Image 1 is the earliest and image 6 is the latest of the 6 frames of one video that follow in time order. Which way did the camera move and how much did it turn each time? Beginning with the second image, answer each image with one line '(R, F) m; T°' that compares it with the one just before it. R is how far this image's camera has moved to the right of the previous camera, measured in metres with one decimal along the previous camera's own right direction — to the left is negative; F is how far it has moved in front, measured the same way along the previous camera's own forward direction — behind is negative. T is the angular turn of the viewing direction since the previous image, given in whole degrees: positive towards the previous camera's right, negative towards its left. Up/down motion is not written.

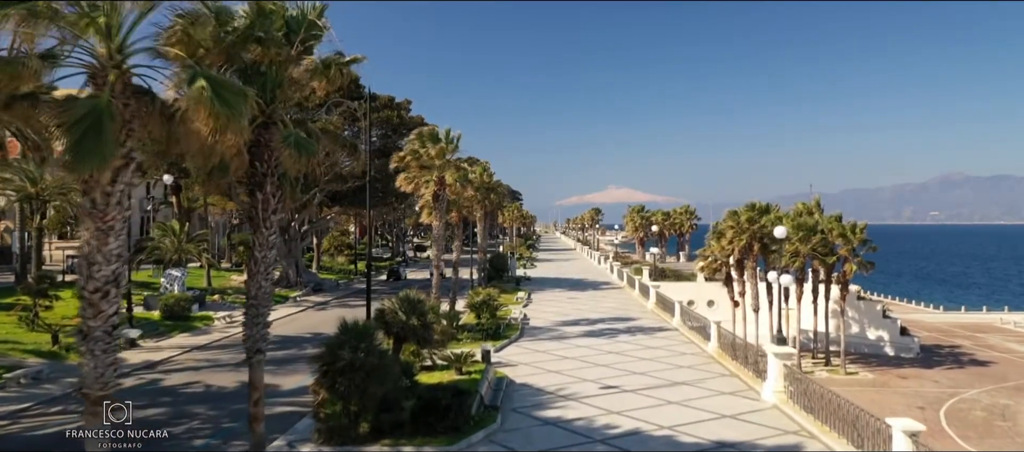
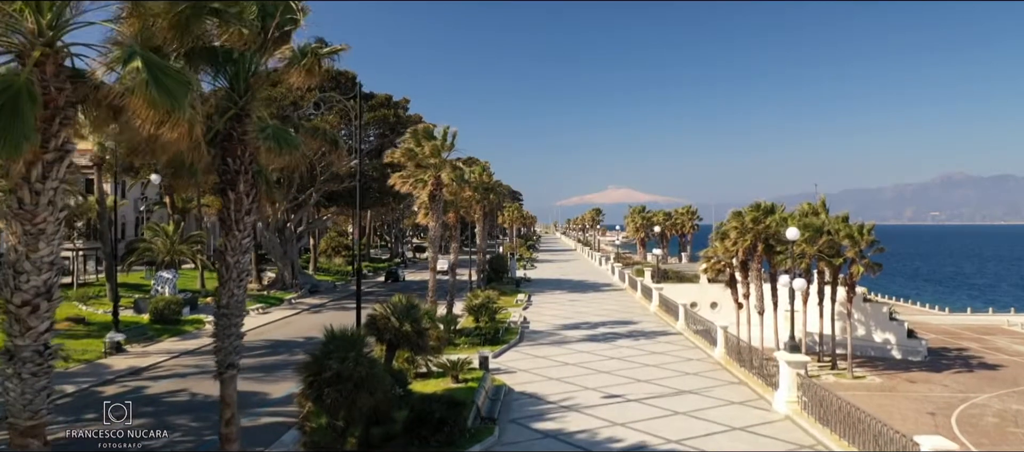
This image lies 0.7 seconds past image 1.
(0.0, +0.6) m; 0°
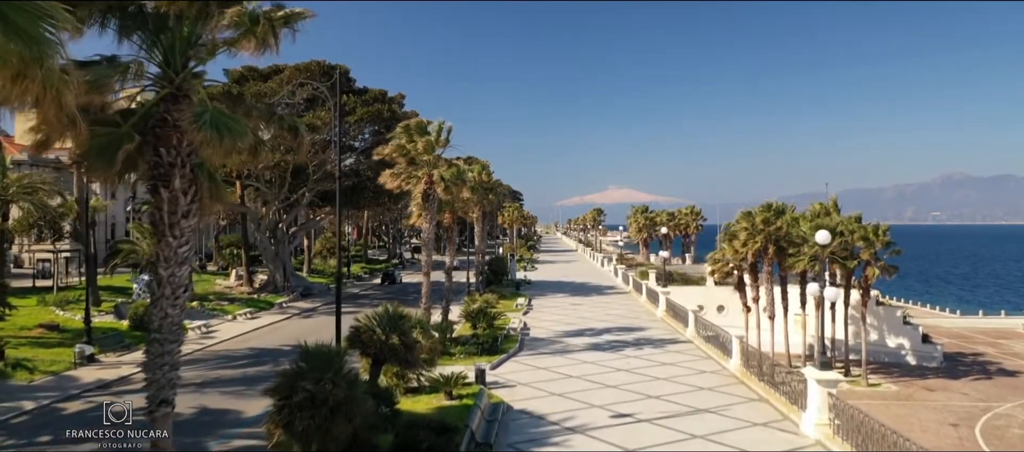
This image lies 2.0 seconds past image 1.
(0.0, +1.2) m; 0°
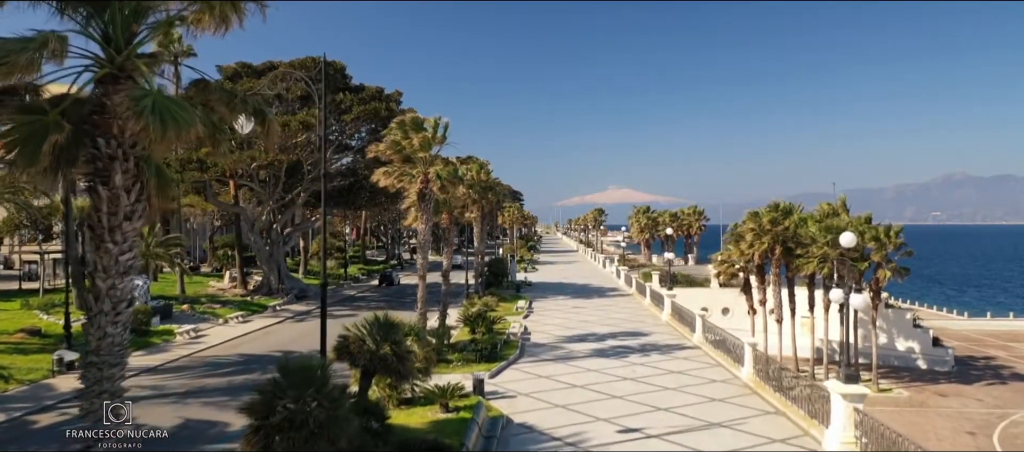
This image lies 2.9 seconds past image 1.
(0.0, +0.8) m; 0°
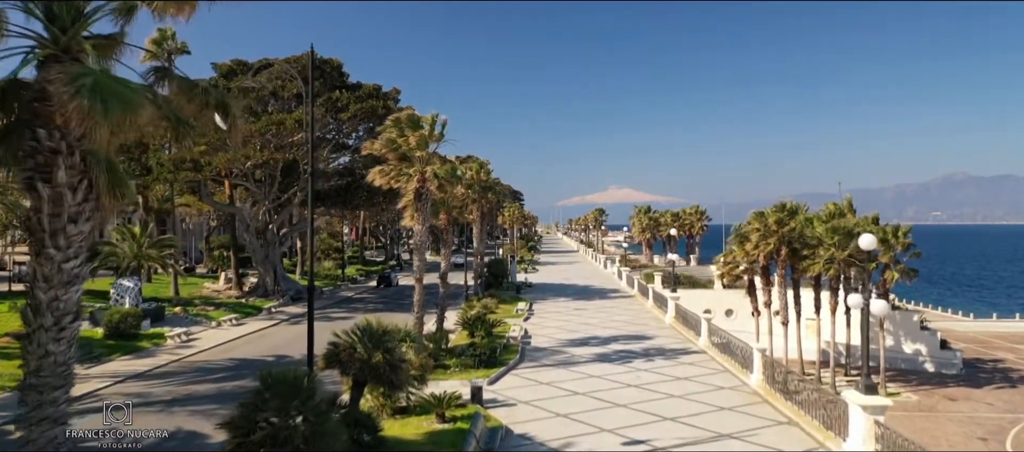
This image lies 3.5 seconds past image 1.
(0.0, +0.5) m; 0°
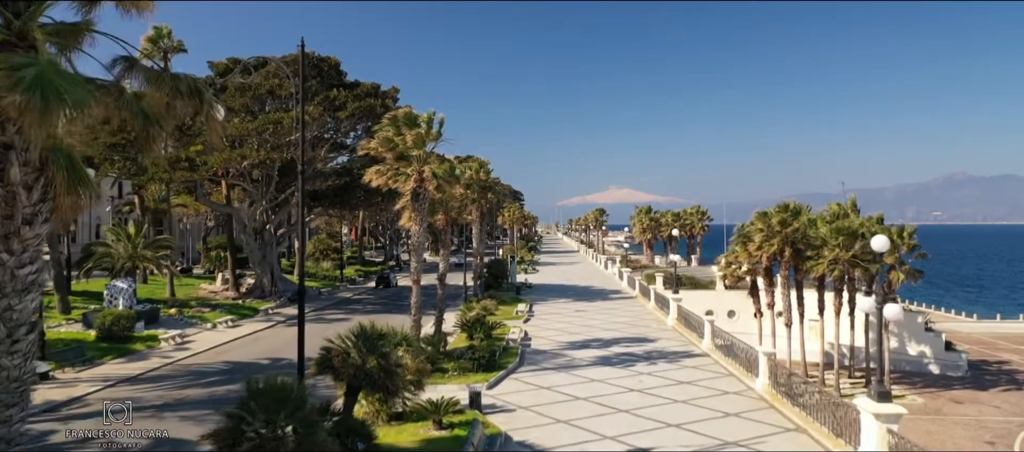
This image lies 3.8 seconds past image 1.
(0.0, +0.3) m; 0°
